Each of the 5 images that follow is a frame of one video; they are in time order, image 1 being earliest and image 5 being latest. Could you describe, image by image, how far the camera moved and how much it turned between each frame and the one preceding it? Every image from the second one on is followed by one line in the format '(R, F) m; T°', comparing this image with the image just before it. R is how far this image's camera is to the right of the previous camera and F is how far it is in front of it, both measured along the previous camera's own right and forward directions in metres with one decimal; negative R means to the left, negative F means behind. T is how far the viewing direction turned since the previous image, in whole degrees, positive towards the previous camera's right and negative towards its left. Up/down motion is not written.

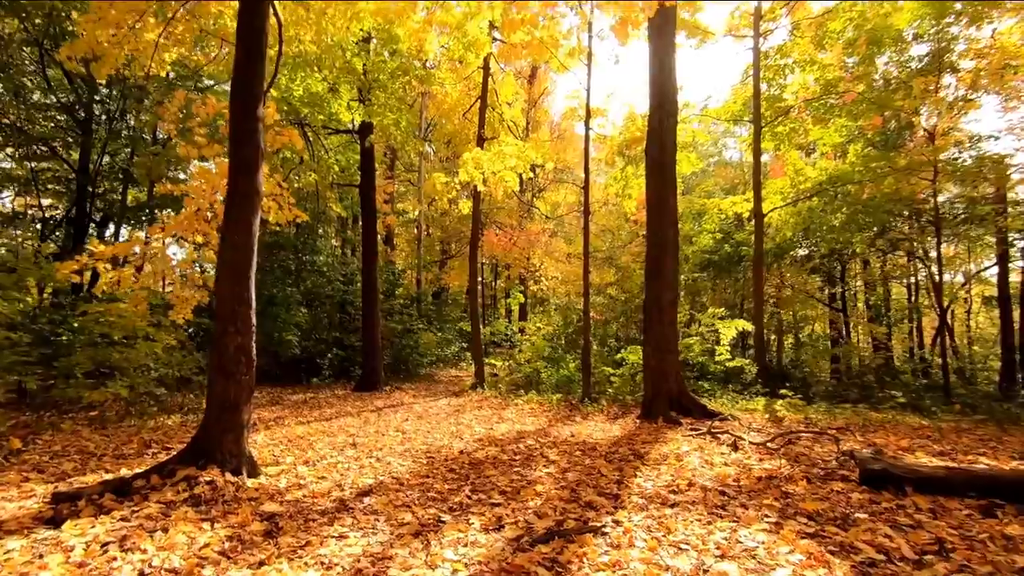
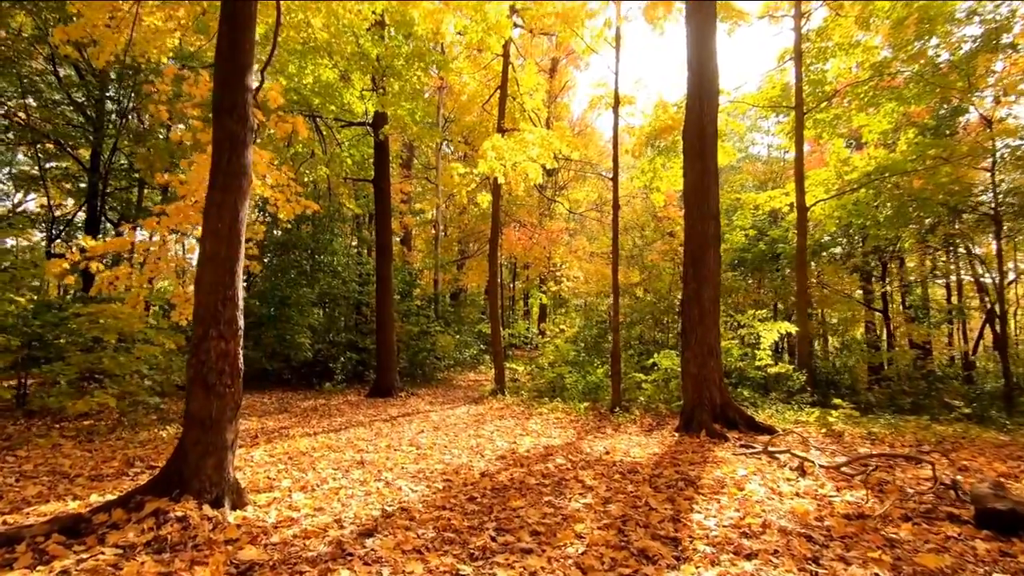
(-0.1, +0.7) m; -2°
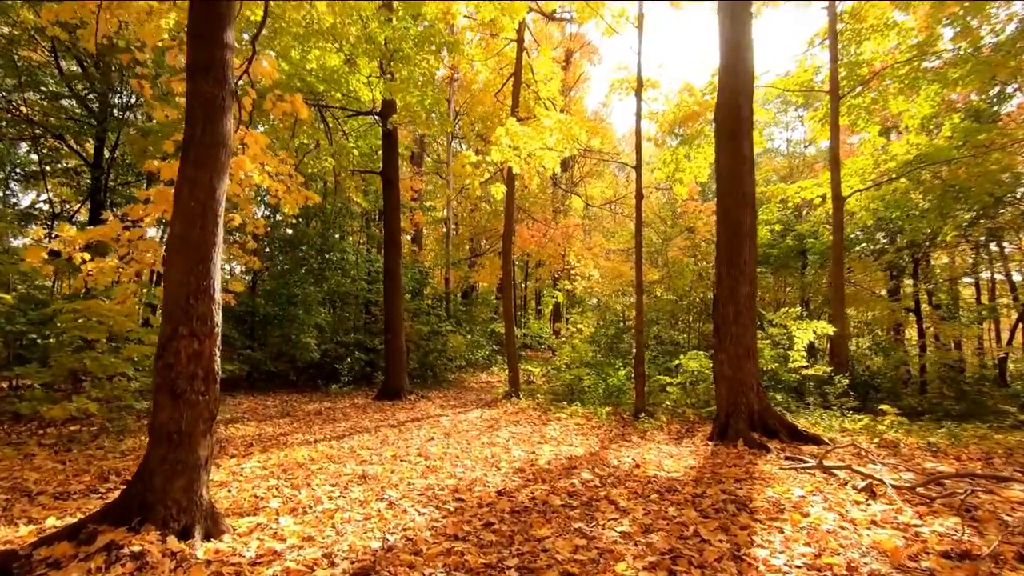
(-0.1, +0.6) m; -1°
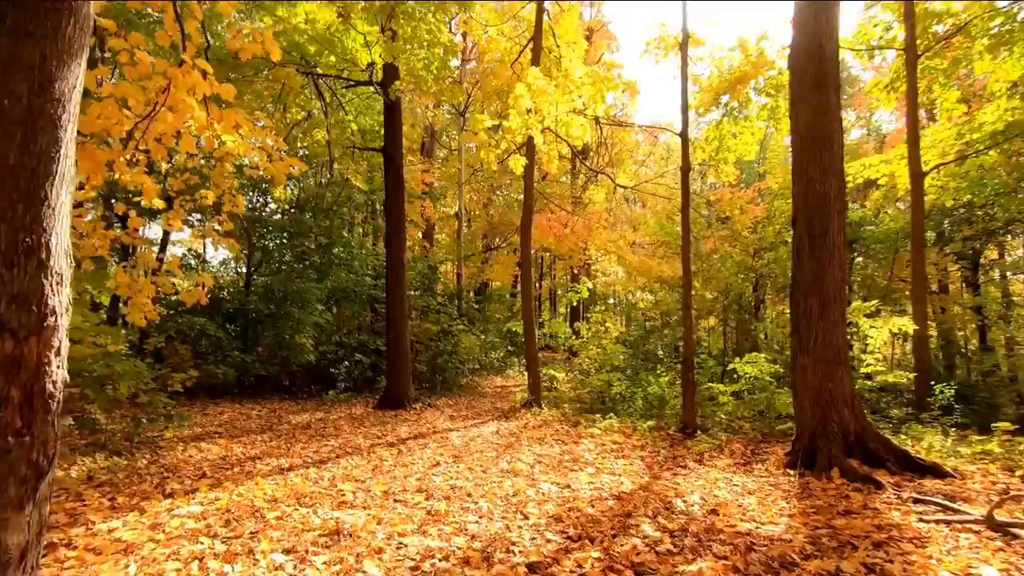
(-0.1, +1.4) m; -1°
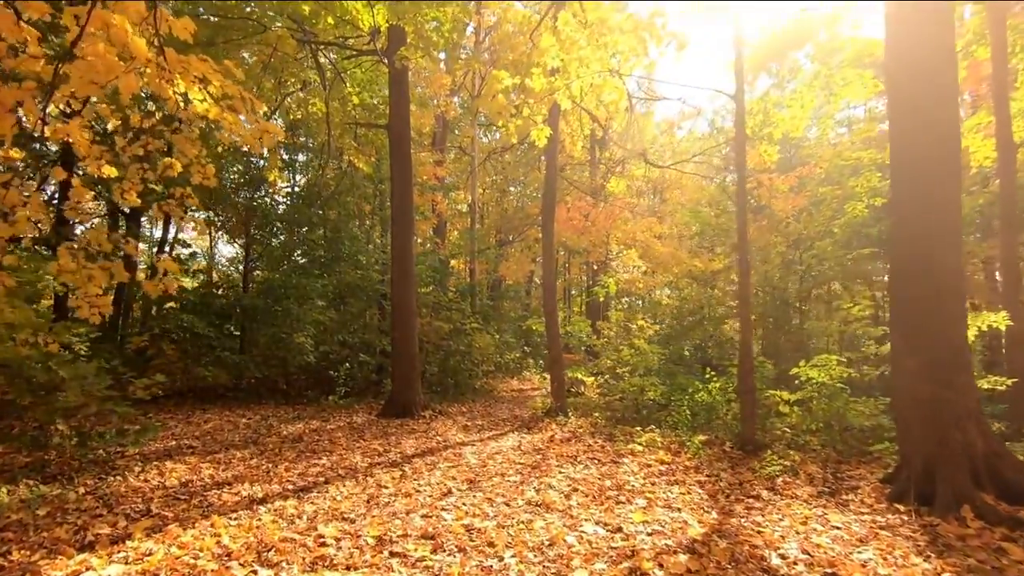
(-0.2, +1.1) m; -1°
